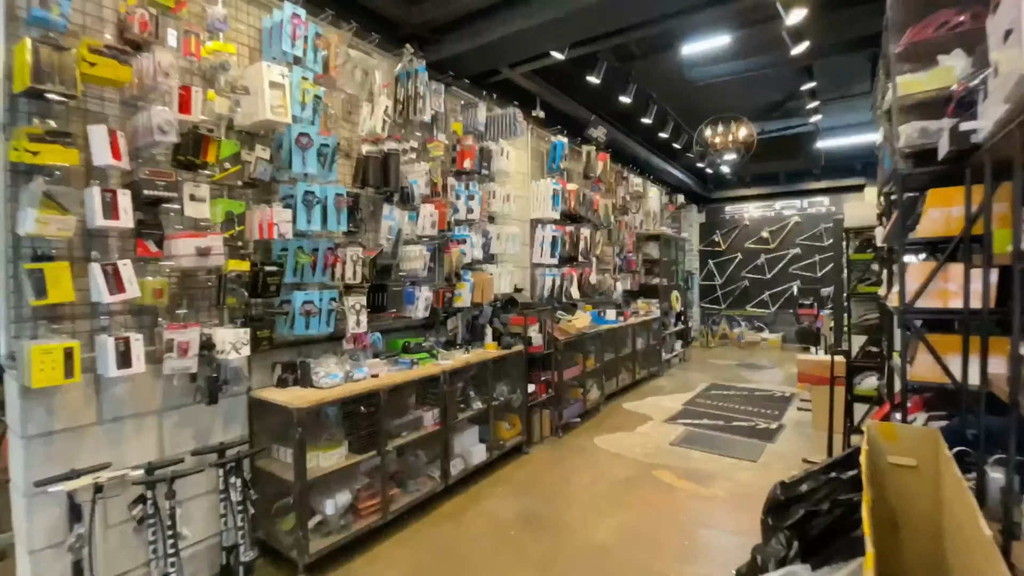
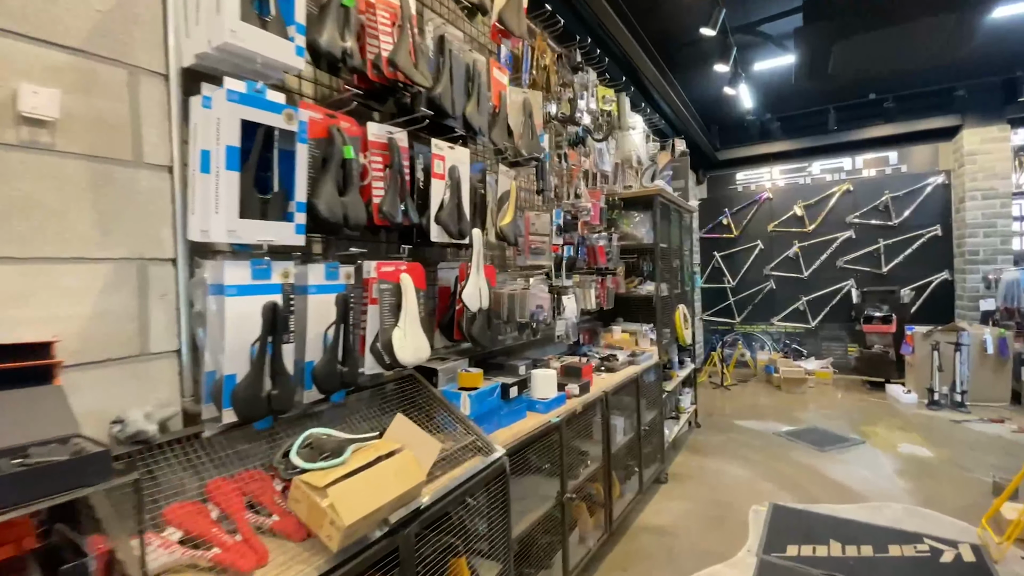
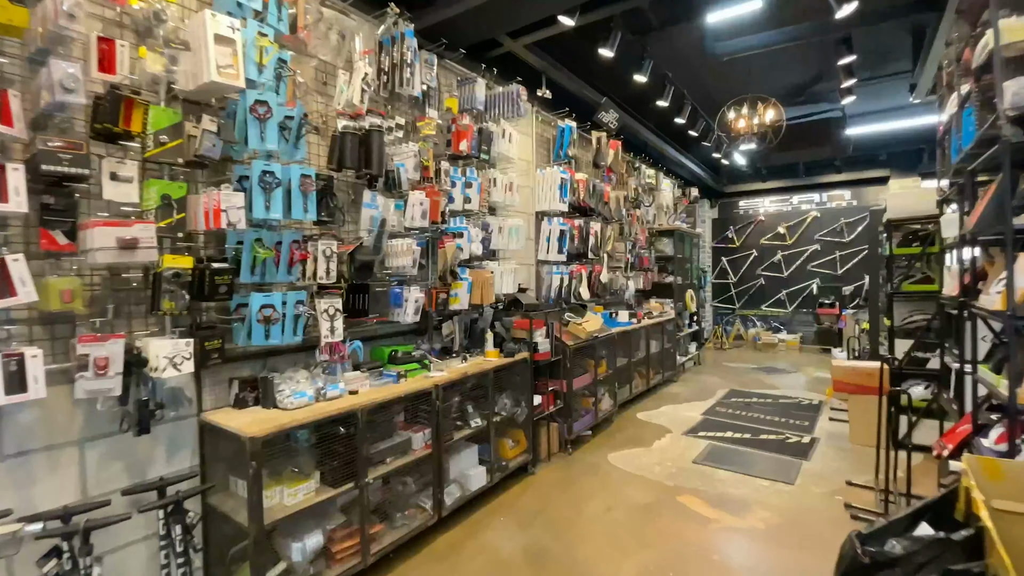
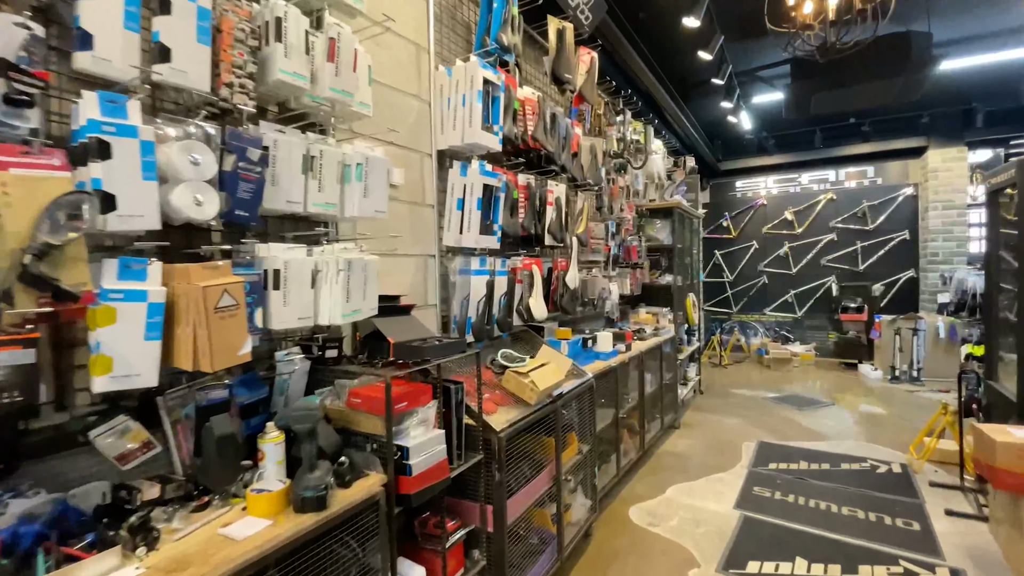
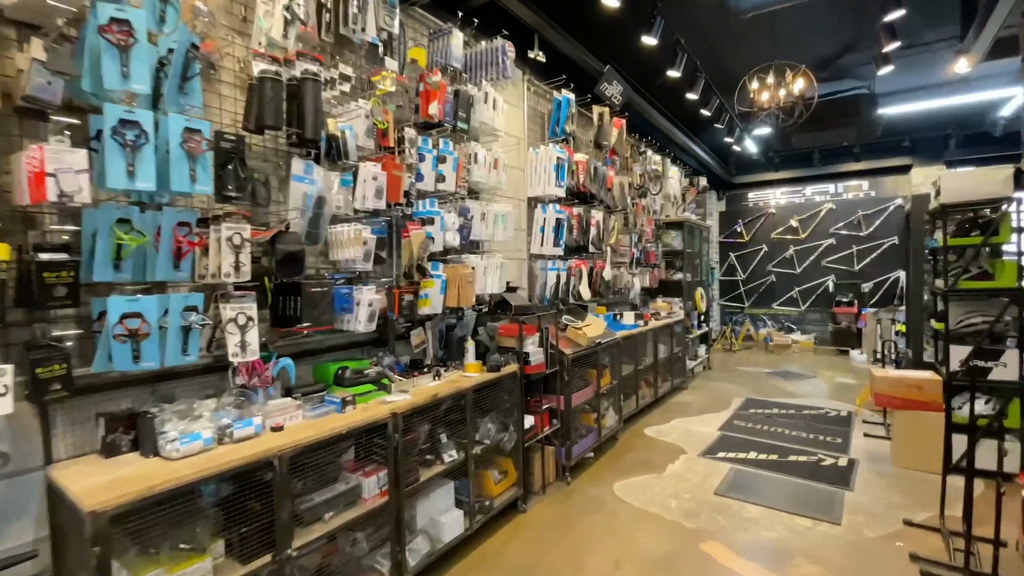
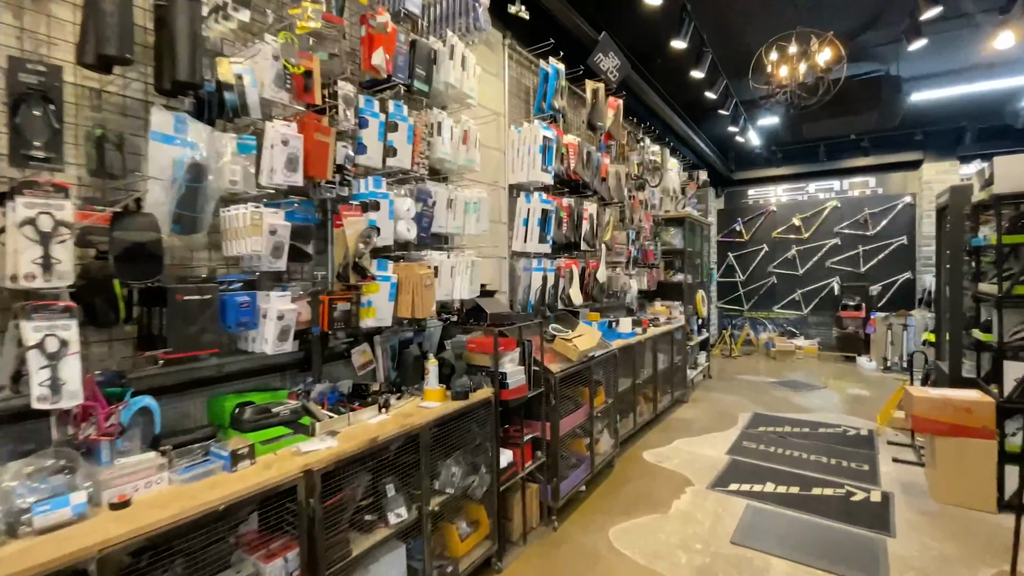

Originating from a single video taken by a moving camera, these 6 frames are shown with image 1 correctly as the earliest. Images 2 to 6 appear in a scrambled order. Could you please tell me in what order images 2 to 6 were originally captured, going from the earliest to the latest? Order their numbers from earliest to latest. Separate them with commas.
3, 5, 6, 4, 2
